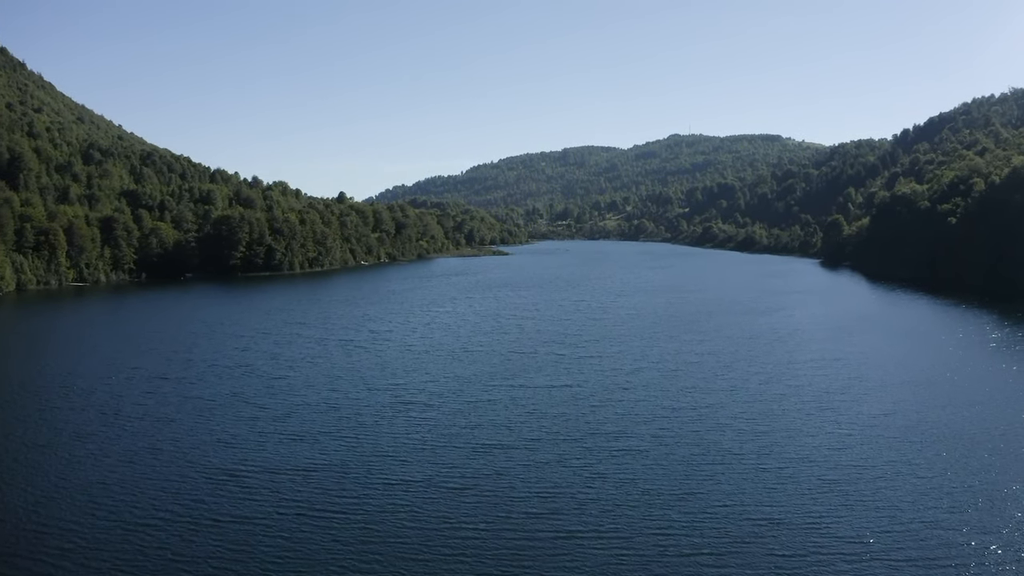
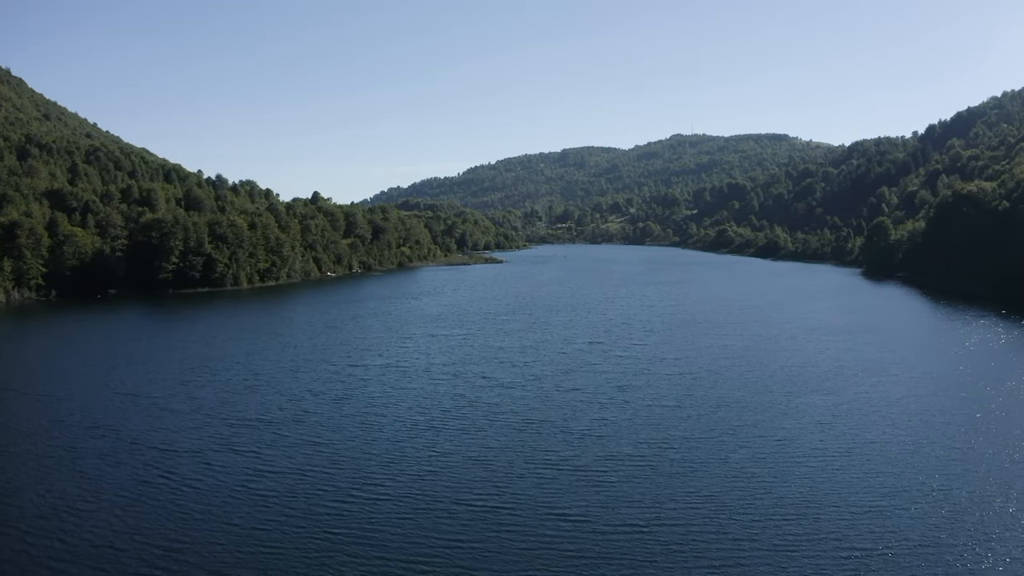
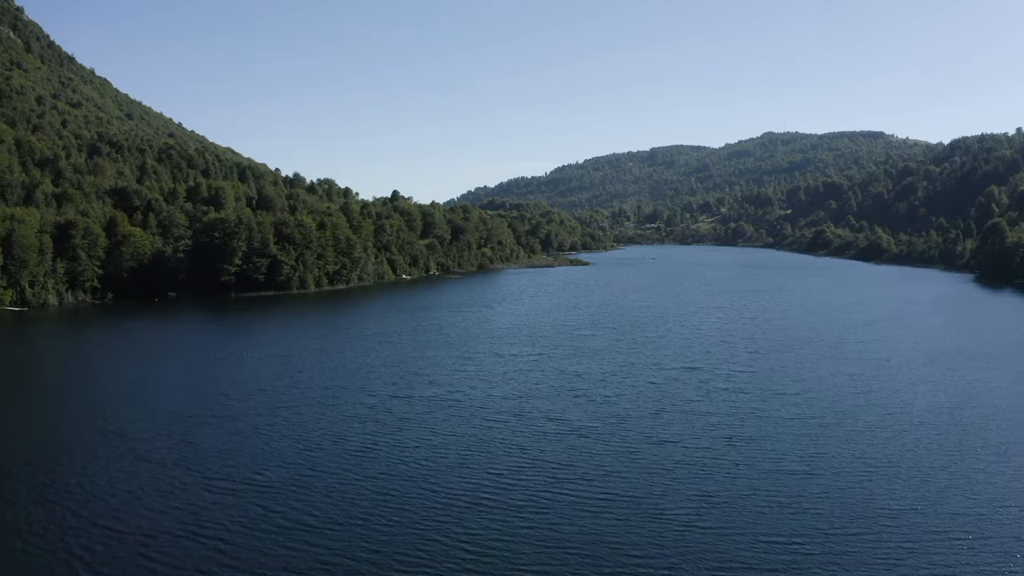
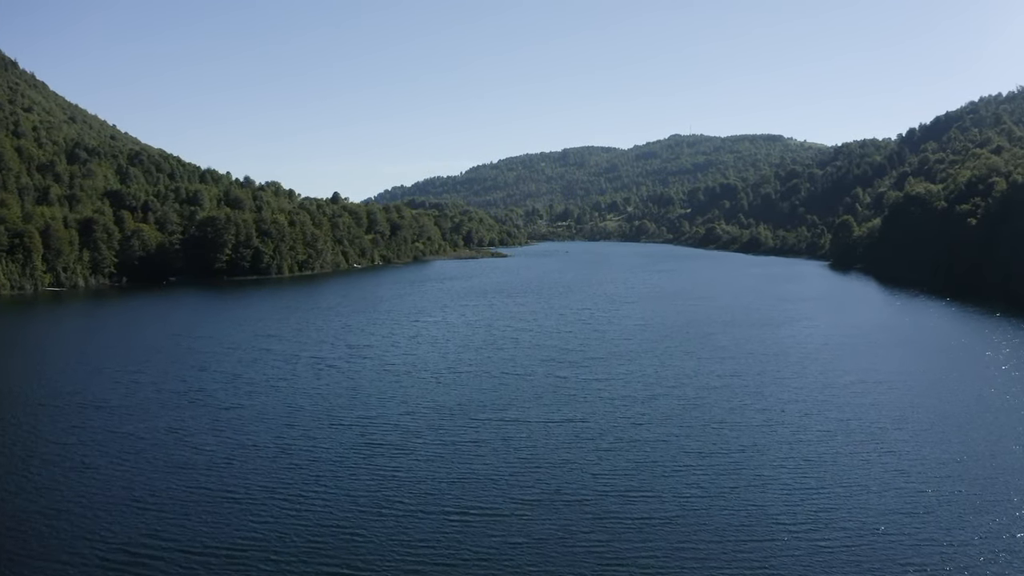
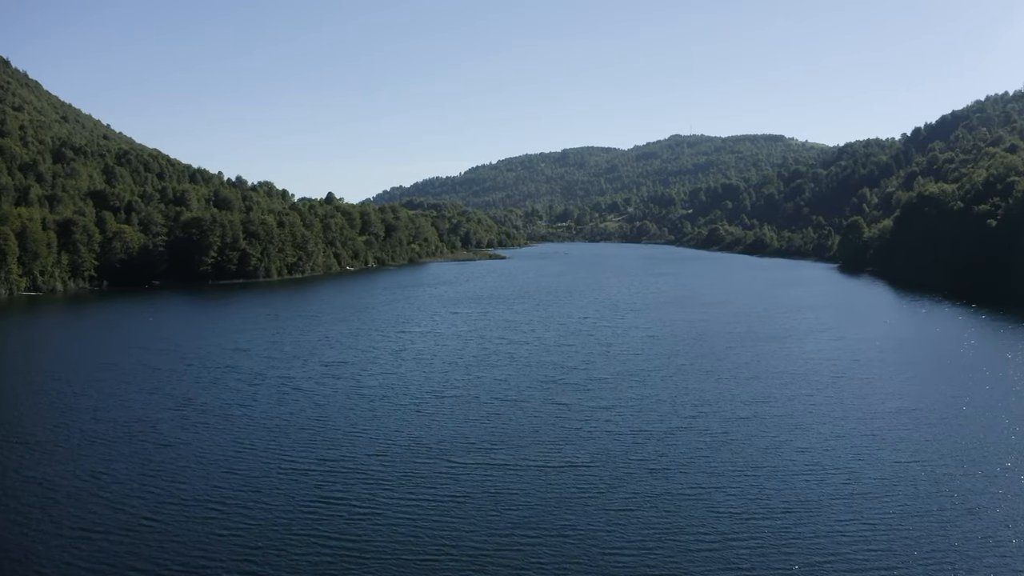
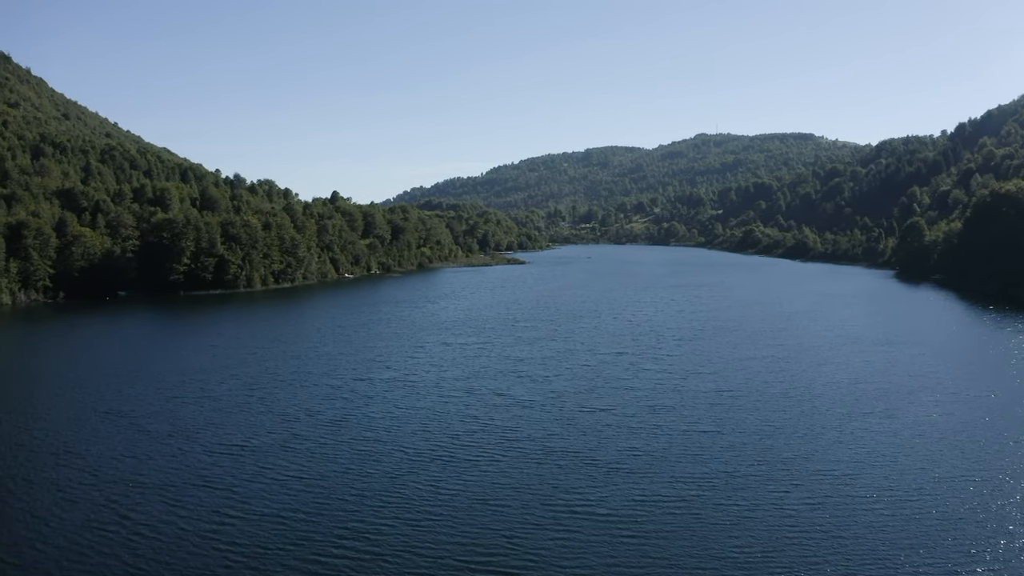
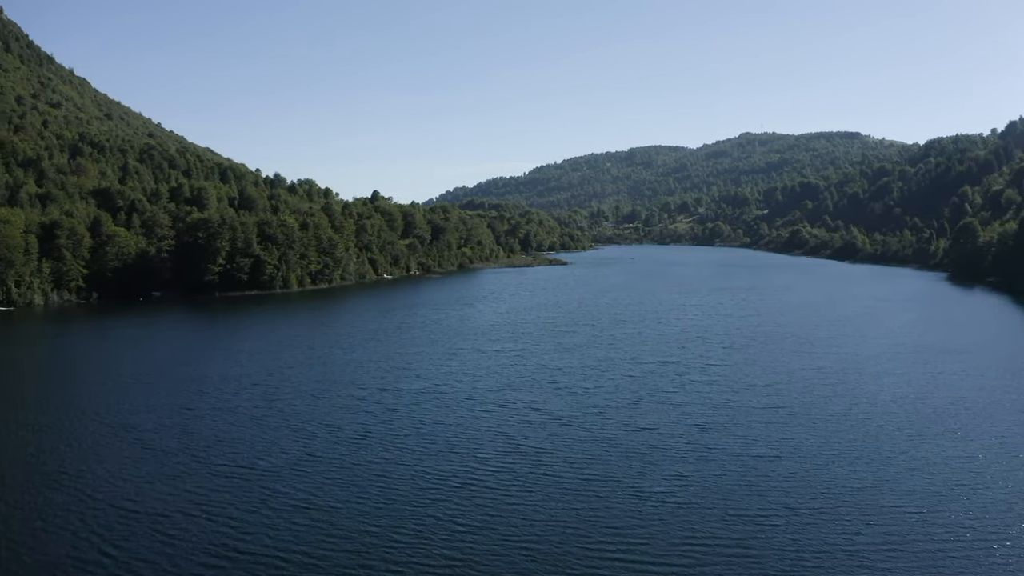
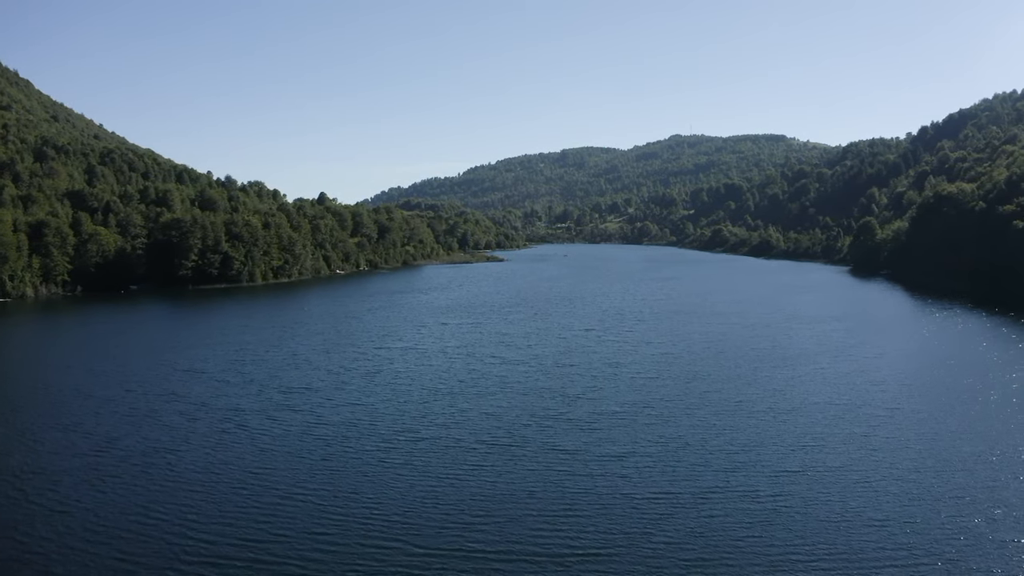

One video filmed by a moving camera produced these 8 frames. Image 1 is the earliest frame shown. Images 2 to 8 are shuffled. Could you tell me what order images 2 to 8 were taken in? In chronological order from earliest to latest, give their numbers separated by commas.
4, 5, 8, 2, 6, 7, 3
